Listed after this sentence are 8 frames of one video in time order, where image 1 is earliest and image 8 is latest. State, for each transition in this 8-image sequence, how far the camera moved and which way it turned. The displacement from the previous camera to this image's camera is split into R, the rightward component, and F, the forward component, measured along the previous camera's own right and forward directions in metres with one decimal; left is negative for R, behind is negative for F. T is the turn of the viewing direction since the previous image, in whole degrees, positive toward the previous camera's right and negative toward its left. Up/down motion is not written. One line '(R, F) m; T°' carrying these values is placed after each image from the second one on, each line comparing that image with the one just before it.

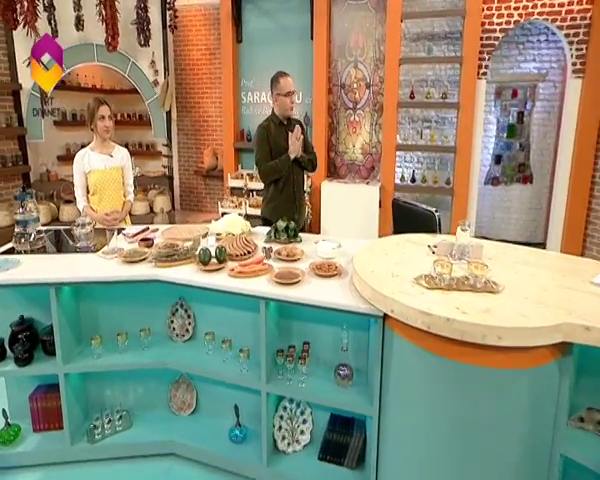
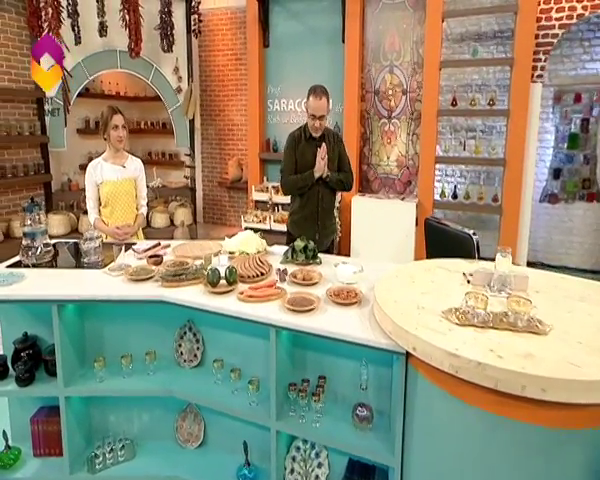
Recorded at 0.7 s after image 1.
(+0.3, +0.5) m; -6°
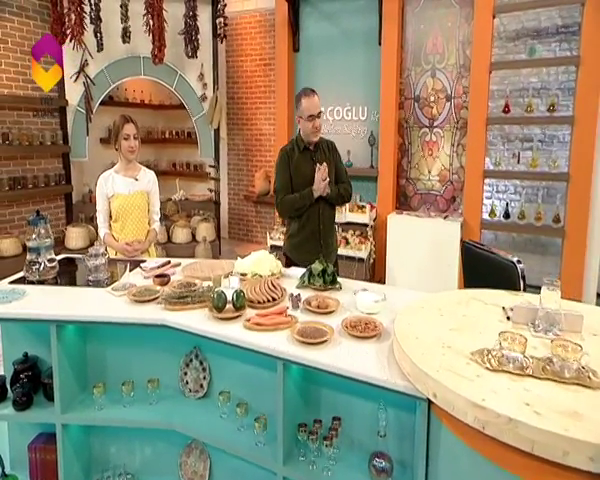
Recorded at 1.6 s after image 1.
(+0.4, +0.5) m; -7°
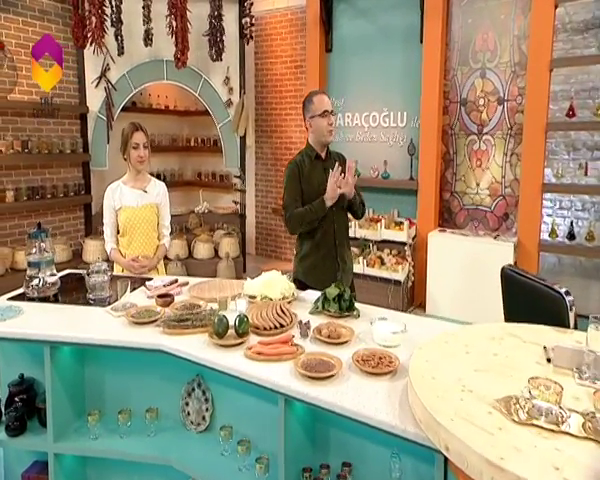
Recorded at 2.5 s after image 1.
(+0.4, +0.5) m; -7°
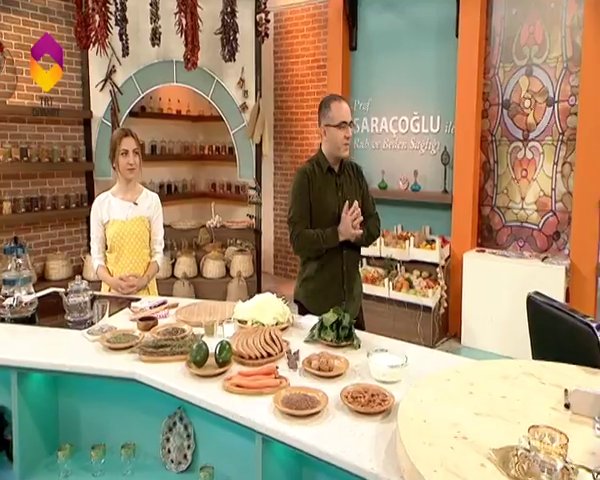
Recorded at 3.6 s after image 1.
(+0.2, +0.5) m; -5°
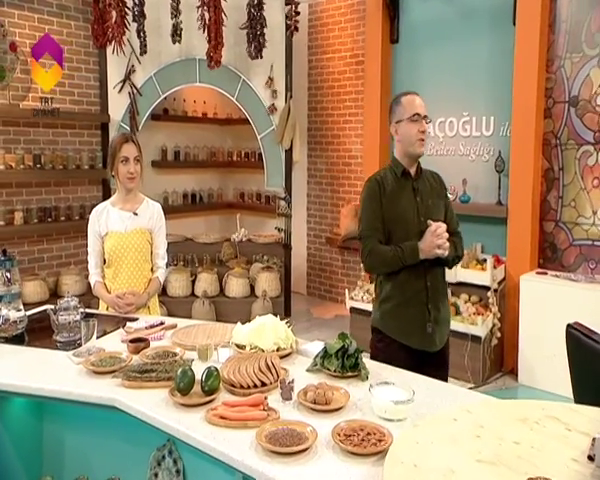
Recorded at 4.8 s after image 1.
(+0.2, +0.5) m; -6°
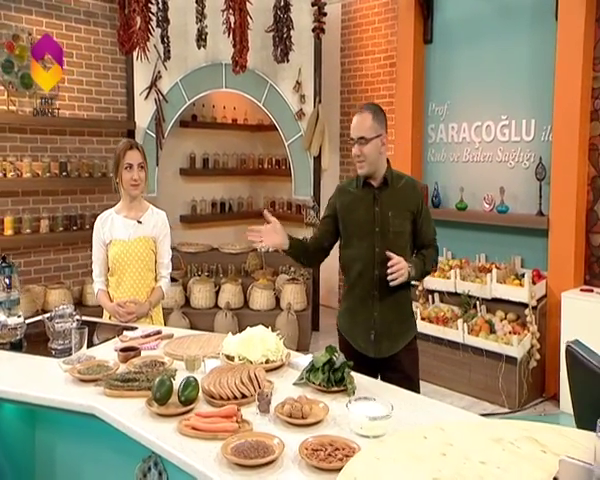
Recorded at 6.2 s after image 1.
(+0.2, +0.2) m; -5°
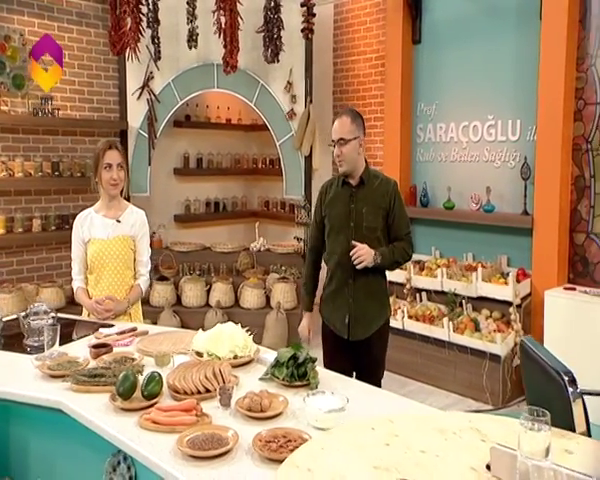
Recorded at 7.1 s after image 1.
(+0.1, 0.0) m; -1°
